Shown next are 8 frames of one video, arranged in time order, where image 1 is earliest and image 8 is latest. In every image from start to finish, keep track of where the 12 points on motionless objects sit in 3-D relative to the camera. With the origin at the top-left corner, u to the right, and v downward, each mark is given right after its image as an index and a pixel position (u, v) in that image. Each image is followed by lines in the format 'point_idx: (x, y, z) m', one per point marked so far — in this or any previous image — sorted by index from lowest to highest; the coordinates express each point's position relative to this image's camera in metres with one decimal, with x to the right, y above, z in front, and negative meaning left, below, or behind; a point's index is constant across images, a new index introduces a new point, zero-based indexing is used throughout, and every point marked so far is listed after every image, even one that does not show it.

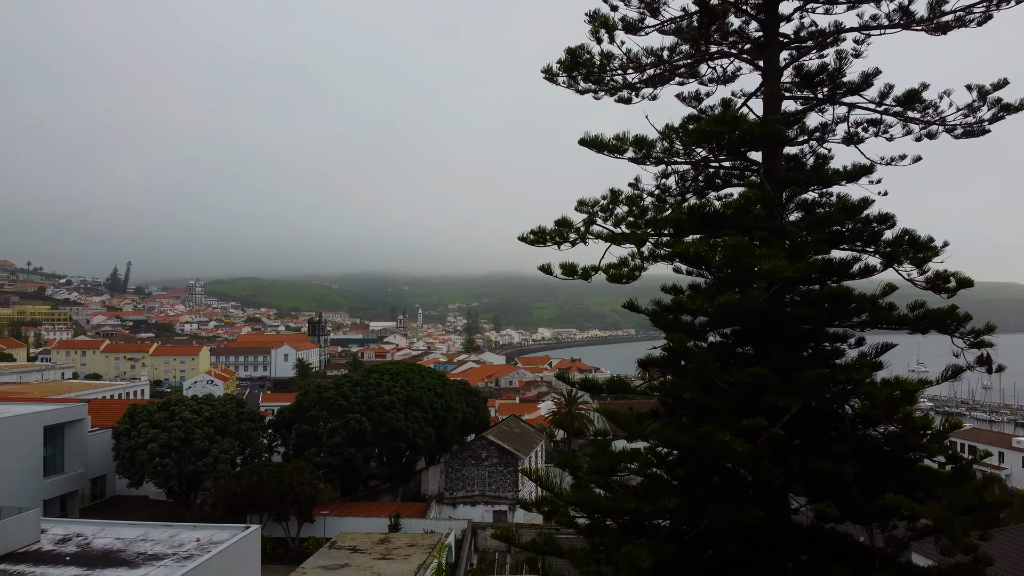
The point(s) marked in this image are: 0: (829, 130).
0: (+1.9, +0.9, +5.0) m
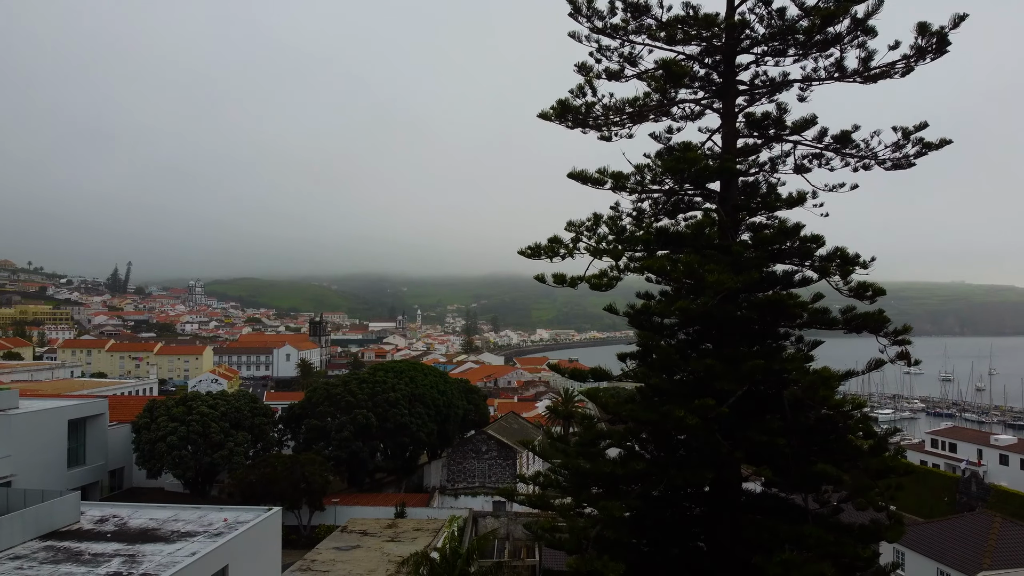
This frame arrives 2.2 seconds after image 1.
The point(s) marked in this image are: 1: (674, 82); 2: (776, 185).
0: (+1.9, +0.9, +6.0) m
1: (+1.1, +1.4, +5.8) m
2: (+1.9, +0.7, +6.0) m
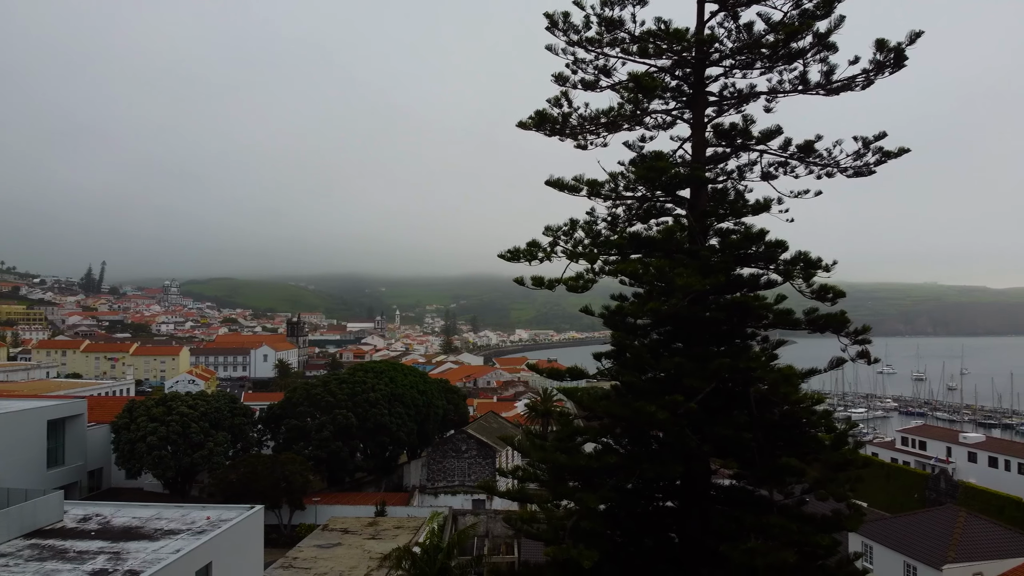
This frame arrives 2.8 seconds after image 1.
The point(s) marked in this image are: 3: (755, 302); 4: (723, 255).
0: (+1.8, +0.9, +6.3) m
1: (+1.0, +1.4, +6.1) m
2: (+1.7, +0.7, +6.3) m
3: (+1.6, -0.1, +5.7) m
4: (+1.5, +0.2, +5.8) m
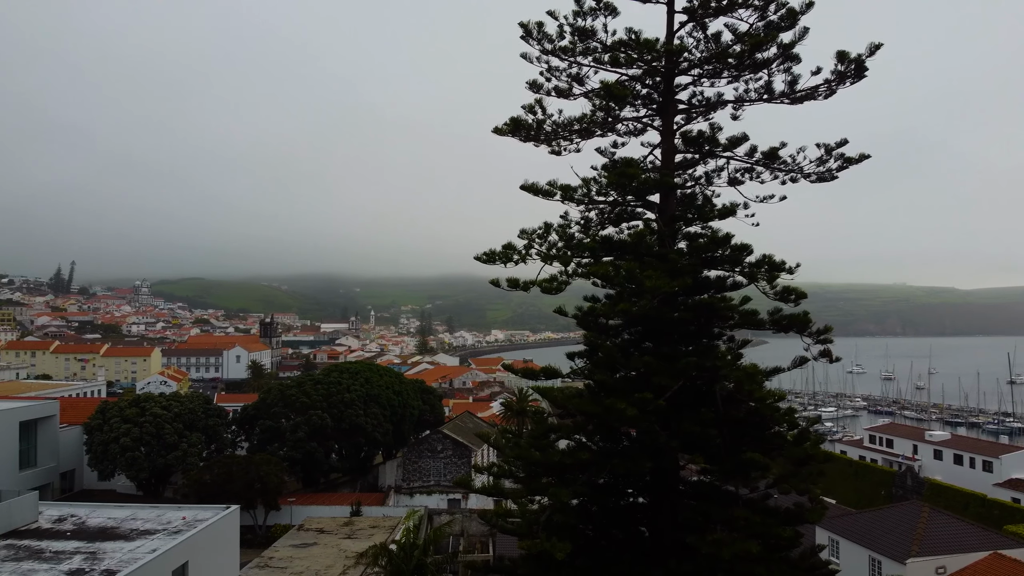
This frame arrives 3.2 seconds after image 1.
0: (+1.6, +0.9, +6.6) m
1: (+0.8, +1.4, +6.3) m
2: (+1.5, +0.7, +6.5) m
3: (+1.4, -0.1, +5.9) m
4: (+1.3, +0.2, +6.0) m
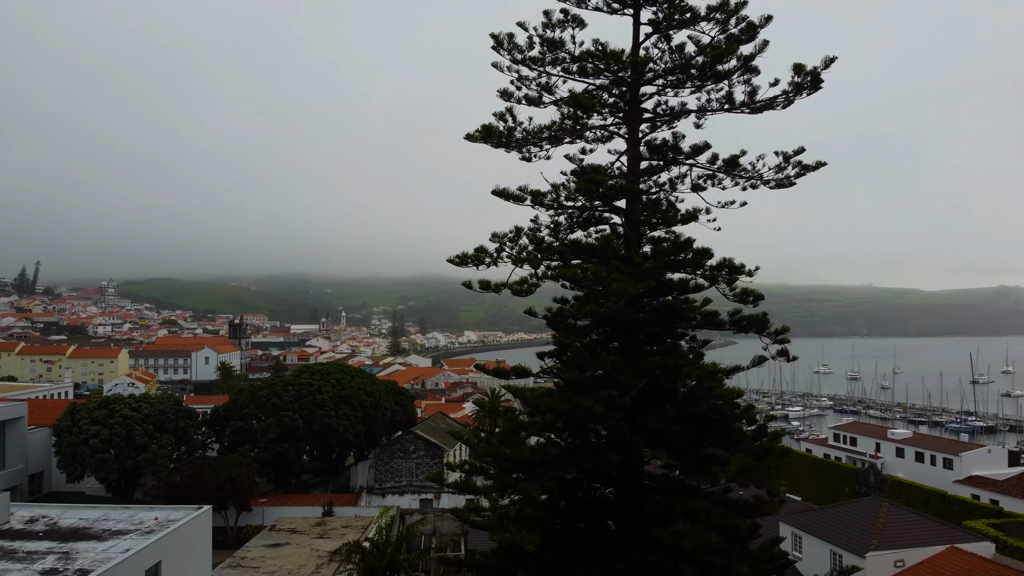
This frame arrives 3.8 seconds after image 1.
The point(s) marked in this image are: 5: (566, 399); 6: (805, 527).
0: (+1.3, +0.9, +6.8) m
1: (+0.6, +1.4, +6.6) m
2: (+1.3, +0.7, +6.8) m
3: (+1.2, -0.1, +6.2) m
4: (+1.1, +0.2, +6.3) m
5: (+0.4, -0.8, +6.2) m
6: (+4.7, -3.9, +13.6) m
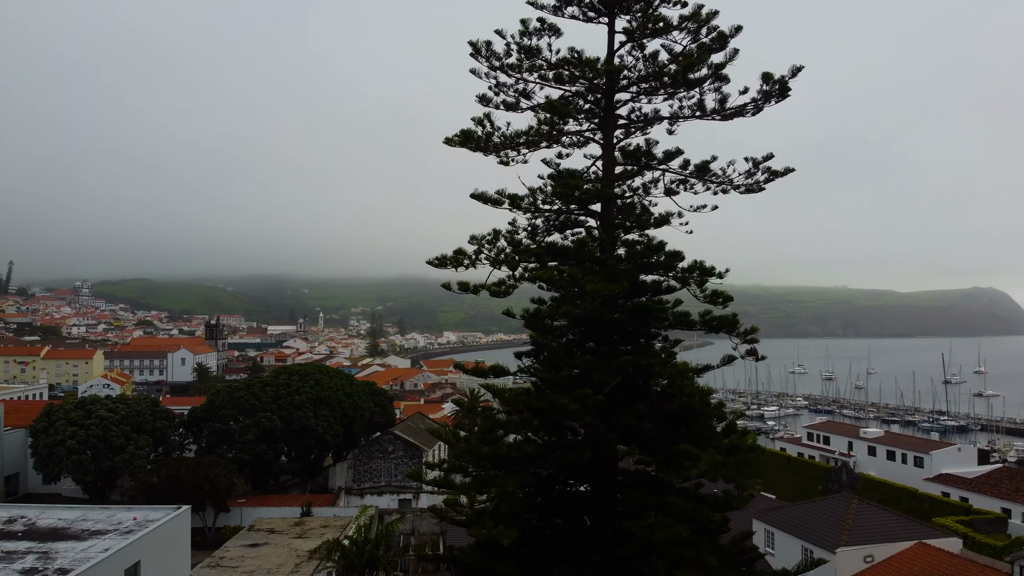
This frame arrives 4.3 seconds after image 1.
0: (+1.2, +0.8, +7.0) m
1: (+0.4, +1.4, +6.7) m
2: (+1.1, +0.7, +7.0) m
3: (+1.1, -0.1, +6.4) m
4: (+0.9, +0.2, +6.5) m
5: (+0.2, -0.8, +6.3) m
6: (+4.4, -3.9, +13.9) m
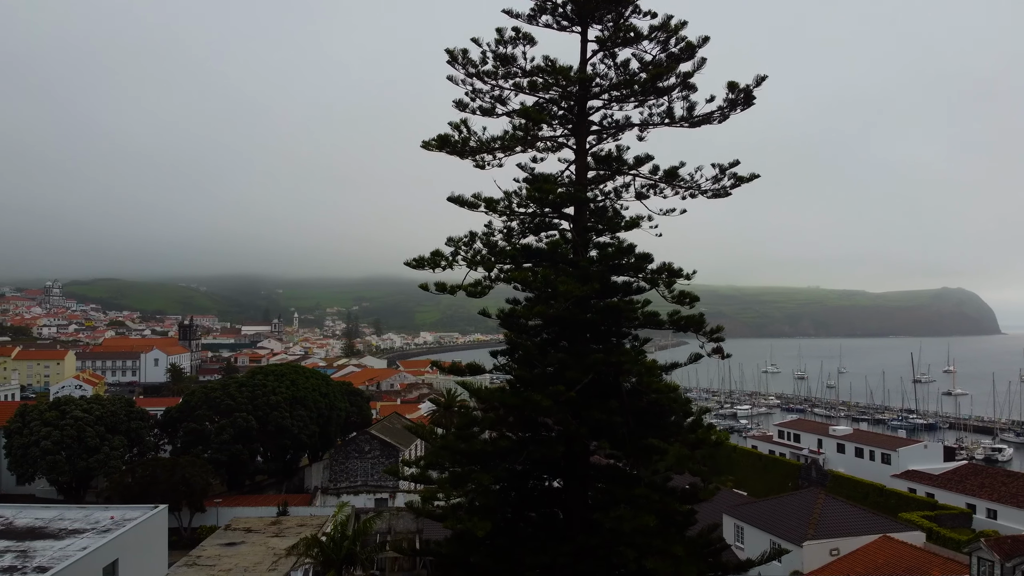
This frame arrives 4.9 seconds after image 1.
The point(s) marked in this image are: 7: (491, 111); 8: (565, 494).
0: (+0.9, +0.8, +7.3) m
1: (+0.2, +1.4, +7.0) m
2: (+0.9, +0.7, +7.2) m
3: (+0.9, -0.1, +6.6) m
4: (+0.7, +0.2, +6.7) m
5: (0.0, -0.8, +6.6) m
6: (+4.0, -3.9, +14.2) m
7: (-0.2, +1.5, +7.2) m
8: (+0.4, -1.7, +6.8) m
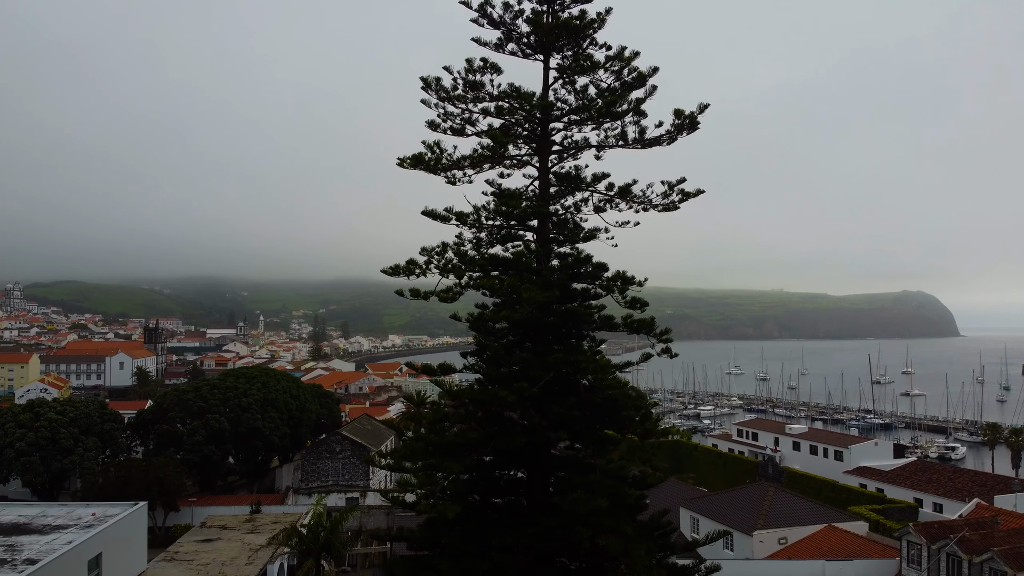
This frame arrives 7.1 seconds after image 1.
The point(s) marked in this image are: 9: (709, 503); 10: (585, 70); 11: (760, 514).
0: (+0.6, +0.8, +8.0) m
1: (-0.1, +1.3, +7.7) m
2: (+0.6, +0.6, +7.9) m
3: (+0.6, -0.2, +7.3) m
4: (+0.4, +0.1, +7.4) m
5: (-0.2, -0.9, +7.2) m
6: (+3.4, -4.0, +15.0) m
7: (-0.5, +1.4, +7.8) m
8: (+0.1, -1.7, +7.5) m
9: (+3.6, -3.9, +15.3) m
10: (+0.7, +2.1, +8.0) m
11: (+4.1, -3.7, +13.8) m
